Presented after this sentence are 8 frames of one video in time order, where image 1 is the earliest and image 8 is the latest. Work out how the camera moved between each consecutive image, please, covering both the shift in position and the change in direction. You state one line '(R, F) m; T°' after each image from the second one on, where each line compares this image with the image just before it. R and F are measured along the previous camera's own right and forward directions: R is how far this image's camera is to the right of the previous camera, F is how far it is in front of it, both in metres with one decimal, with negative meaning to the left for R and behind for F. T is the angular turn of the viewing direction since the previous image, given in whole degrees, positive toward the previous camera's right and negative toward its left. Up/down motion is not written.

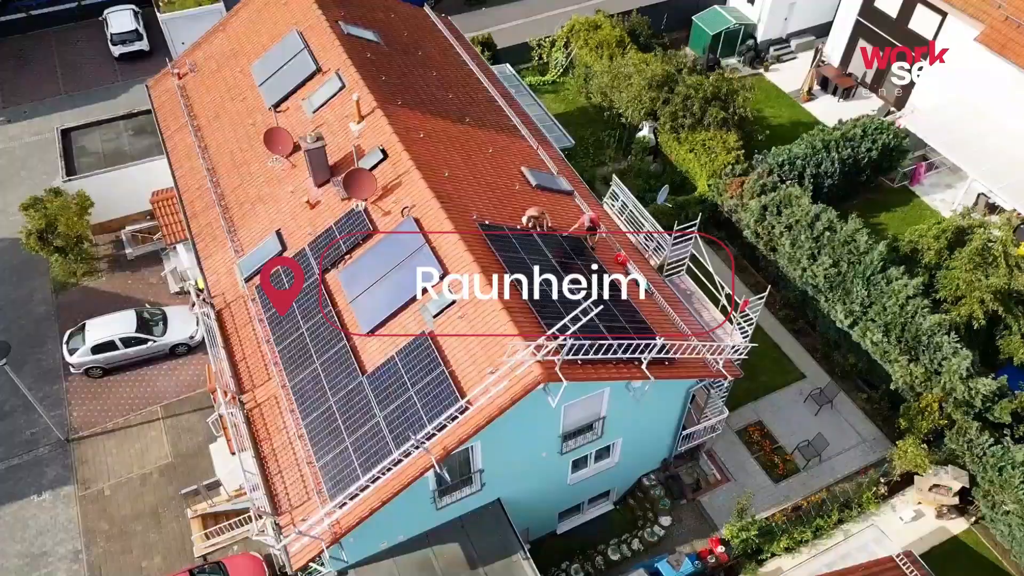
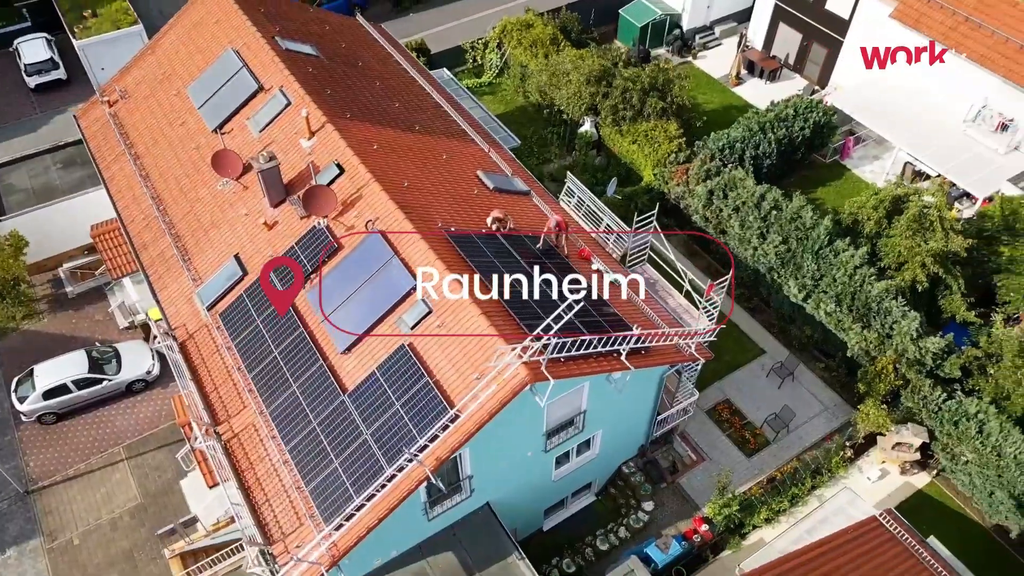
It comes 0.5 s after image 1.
(-0.7, -0.1) m; +5°
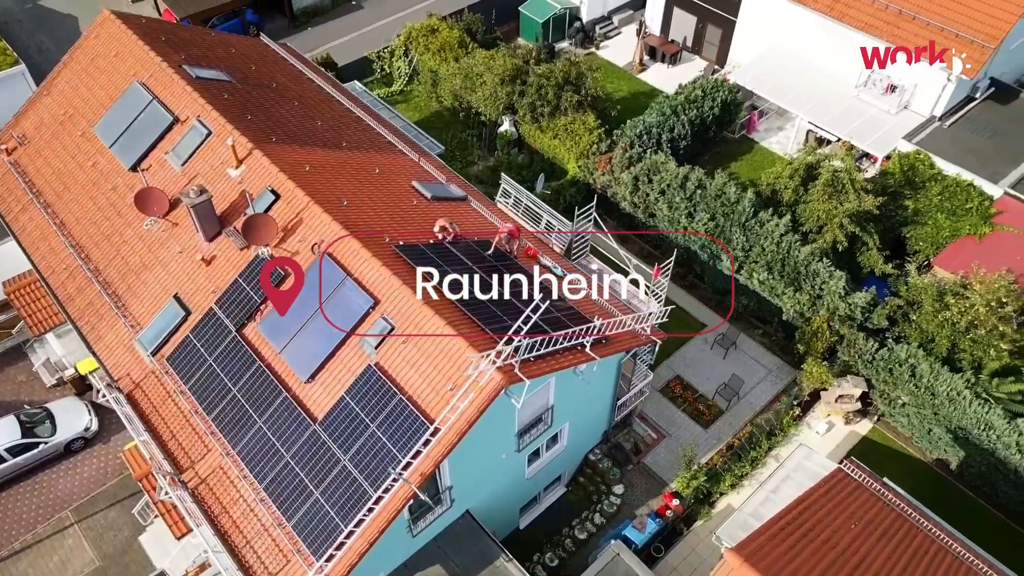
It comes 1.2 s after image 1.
(-0.9, -0.1) m; +6°
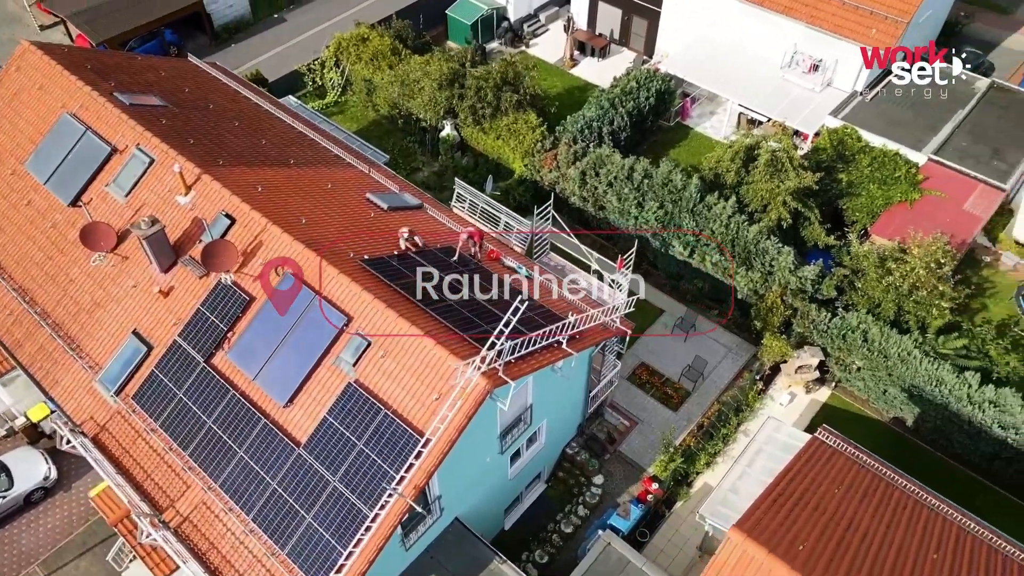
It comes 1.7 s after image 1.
(-0.7, -0.1) m; +5°
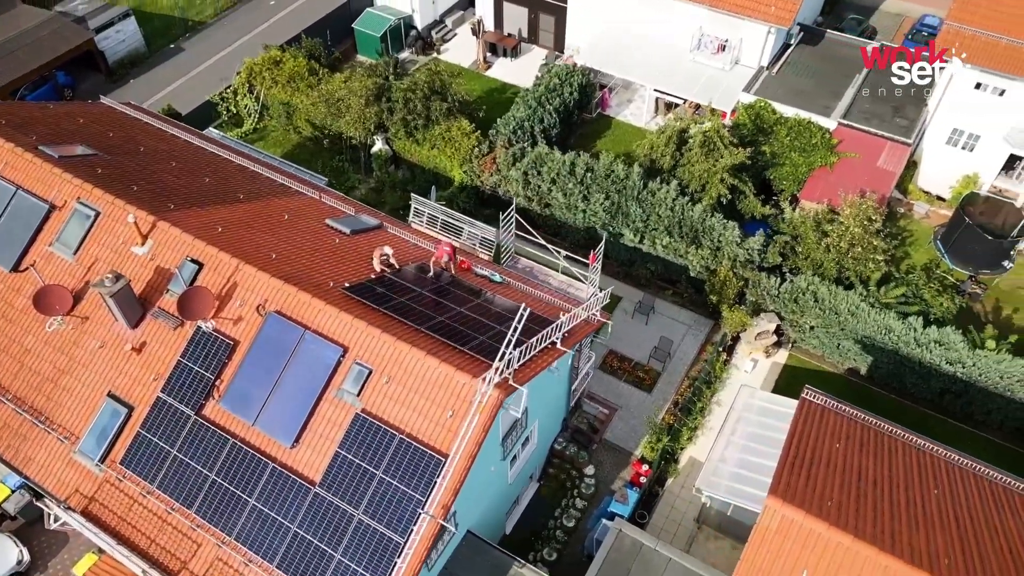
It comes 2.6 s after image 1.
(-1.7, -0.1) m; +7°
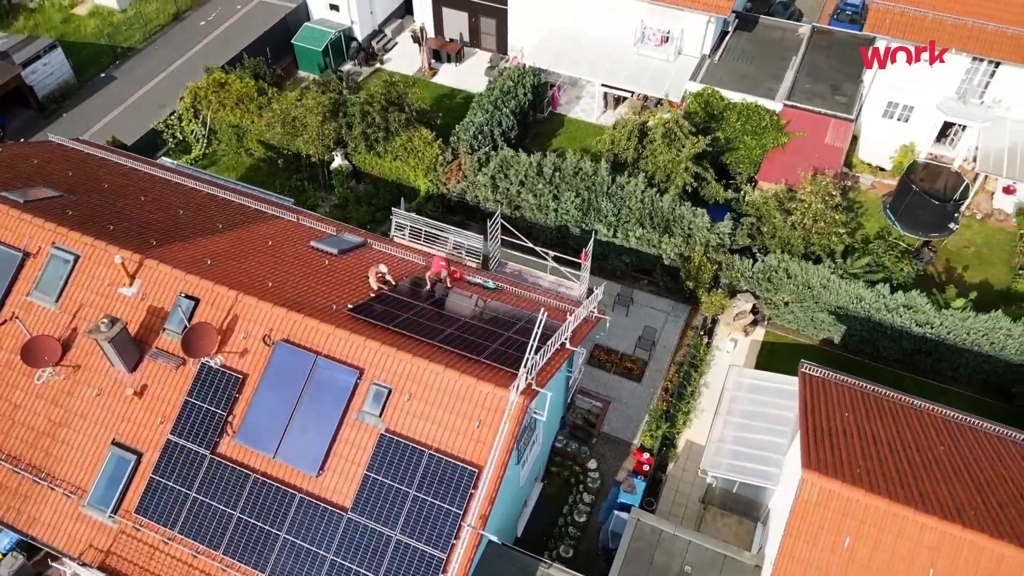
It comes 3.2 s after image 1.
(-1.5, -0.1) m; +5°
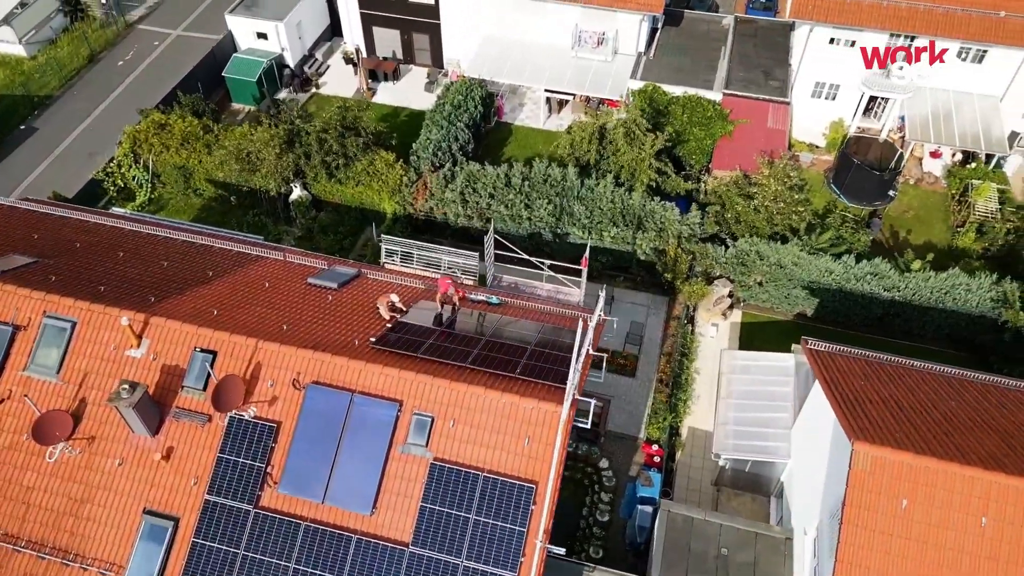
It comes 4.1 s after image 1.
(-2.2, -0.1) m; +6°
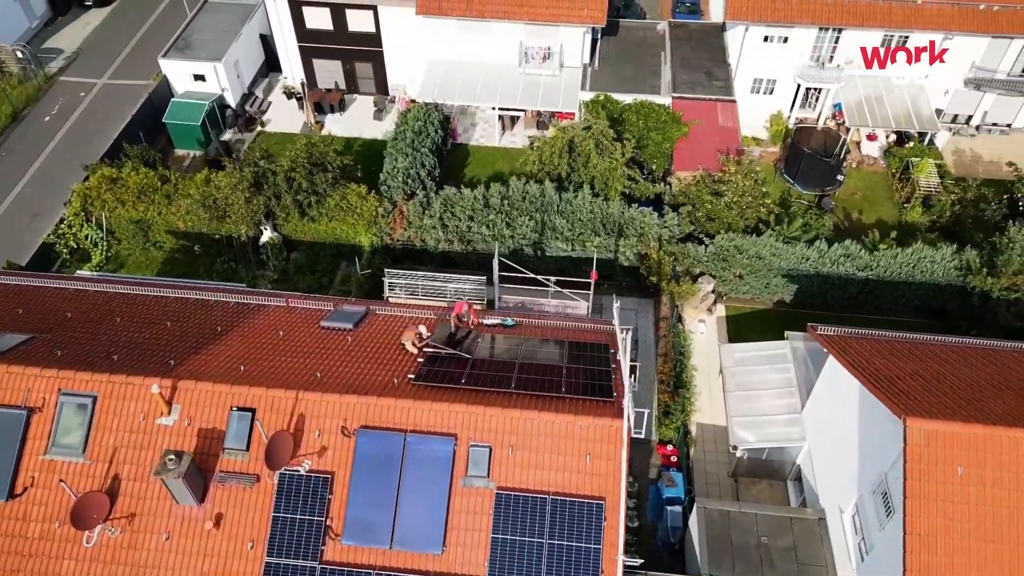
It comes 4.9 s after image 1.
(-2.4, 0.0) m; +6°
